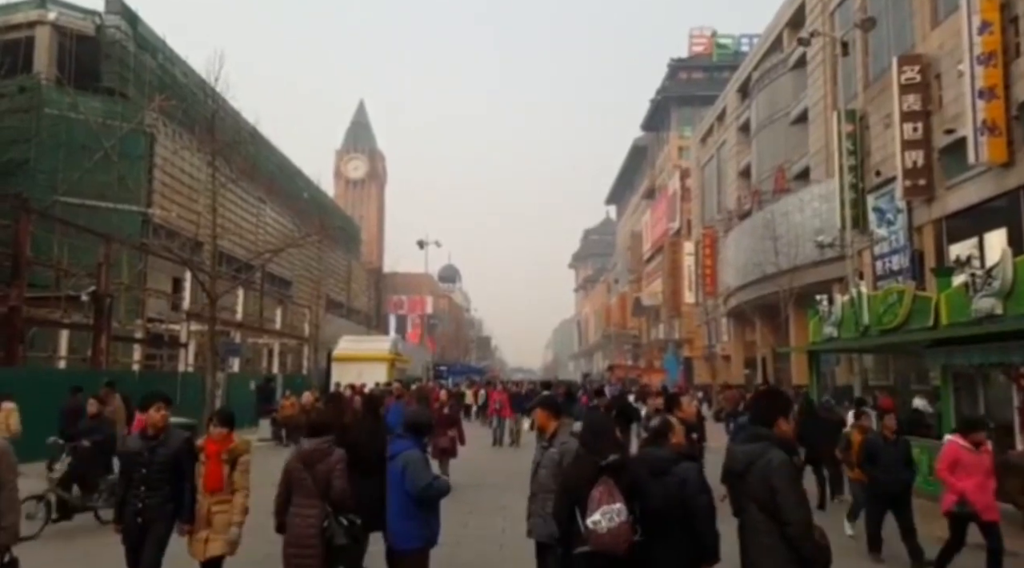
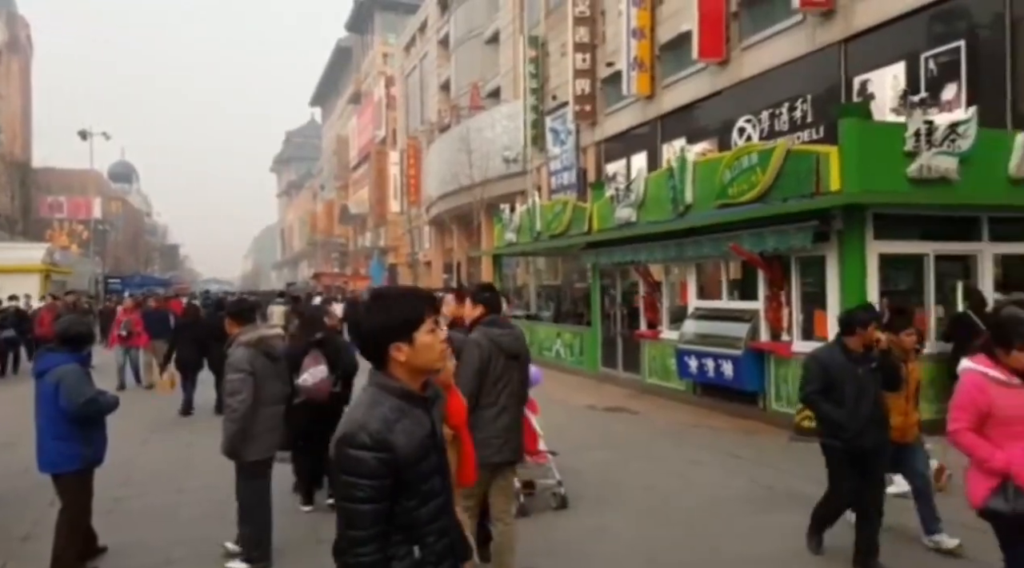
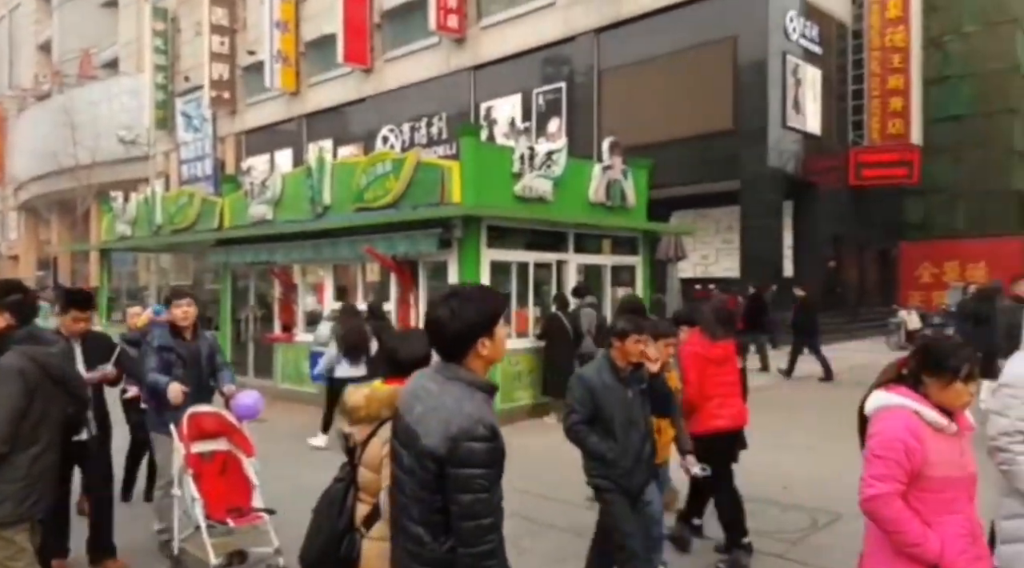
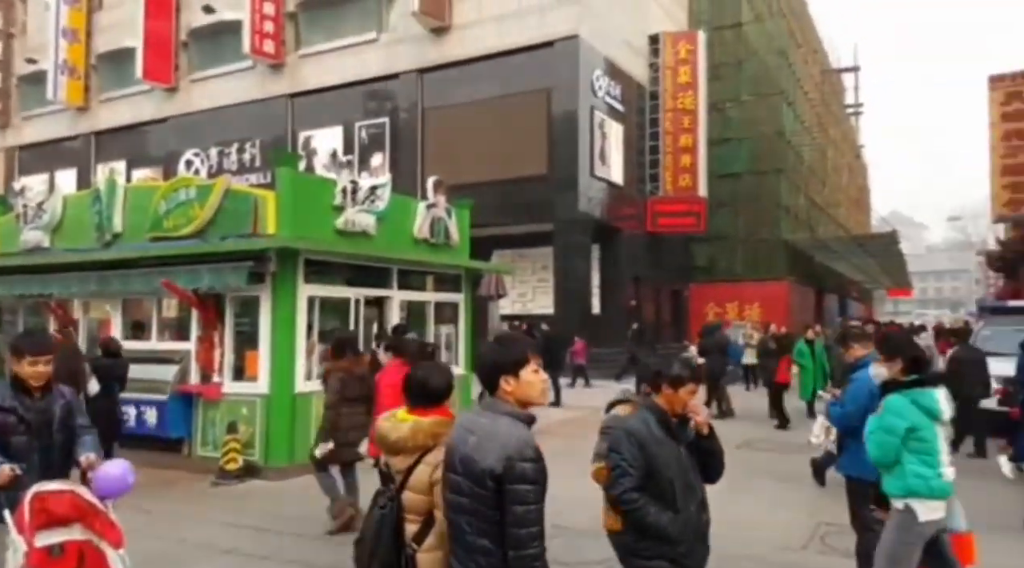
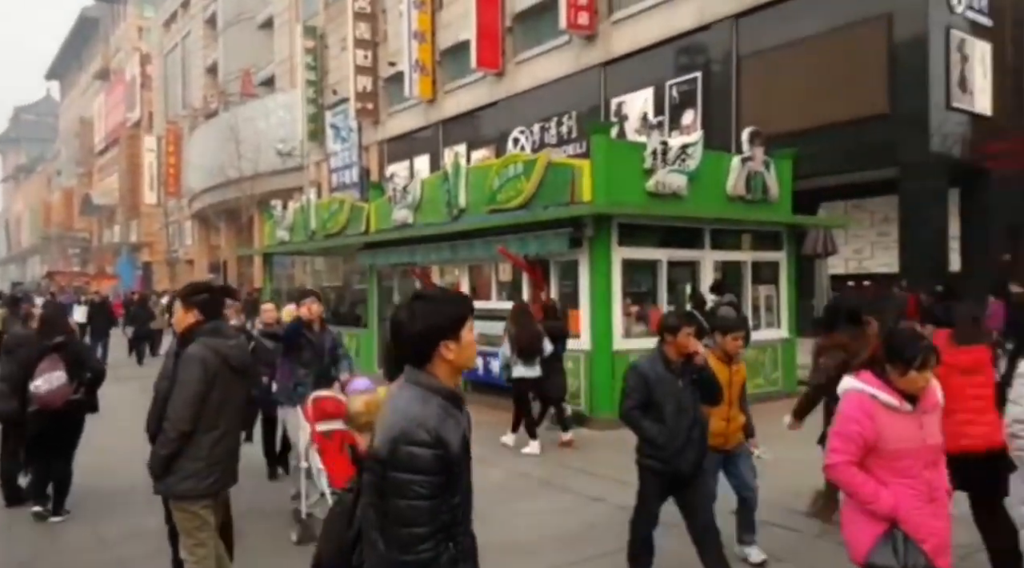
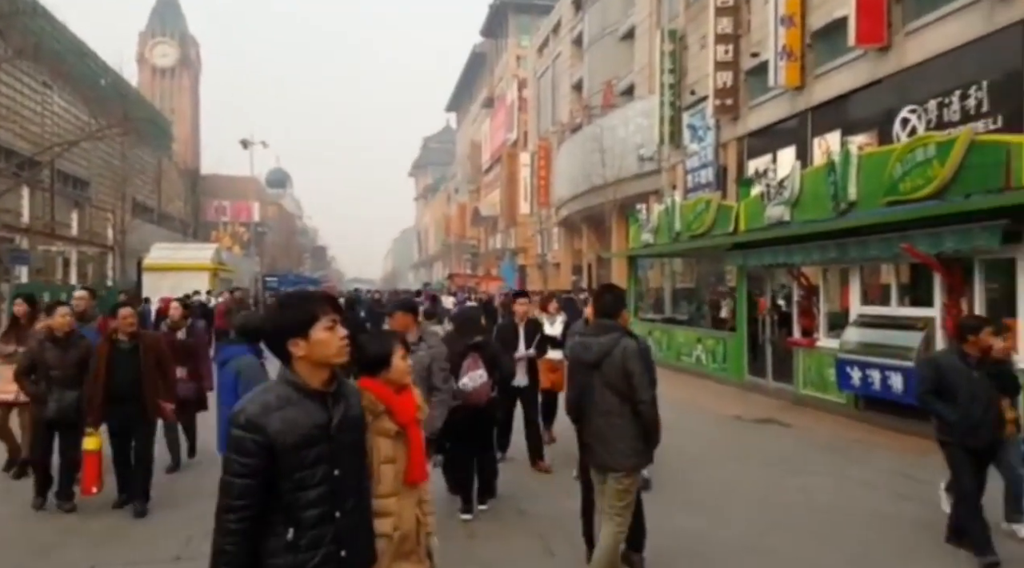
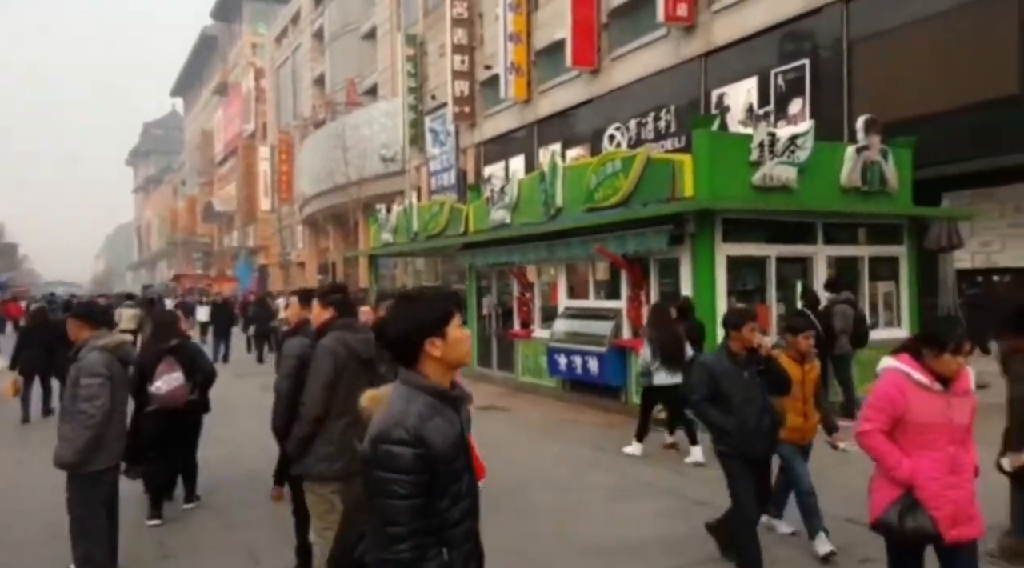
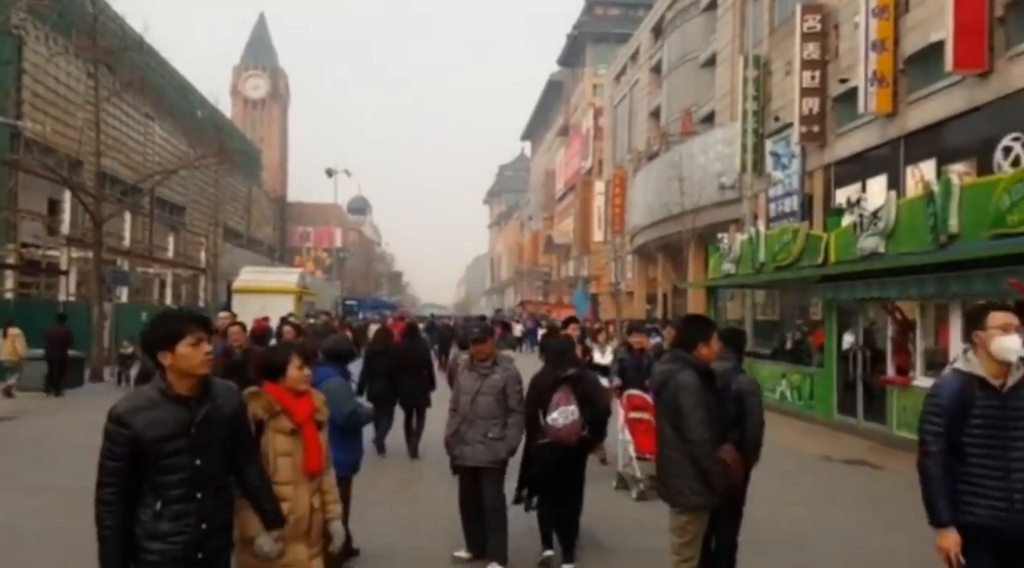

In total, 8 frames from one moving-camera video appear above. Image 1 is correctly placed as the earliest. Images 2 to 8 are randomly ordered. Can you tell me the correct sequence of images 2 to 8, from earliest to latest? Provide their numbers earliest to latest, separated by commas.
8, 6, 2, 7, 5, 3, 4
